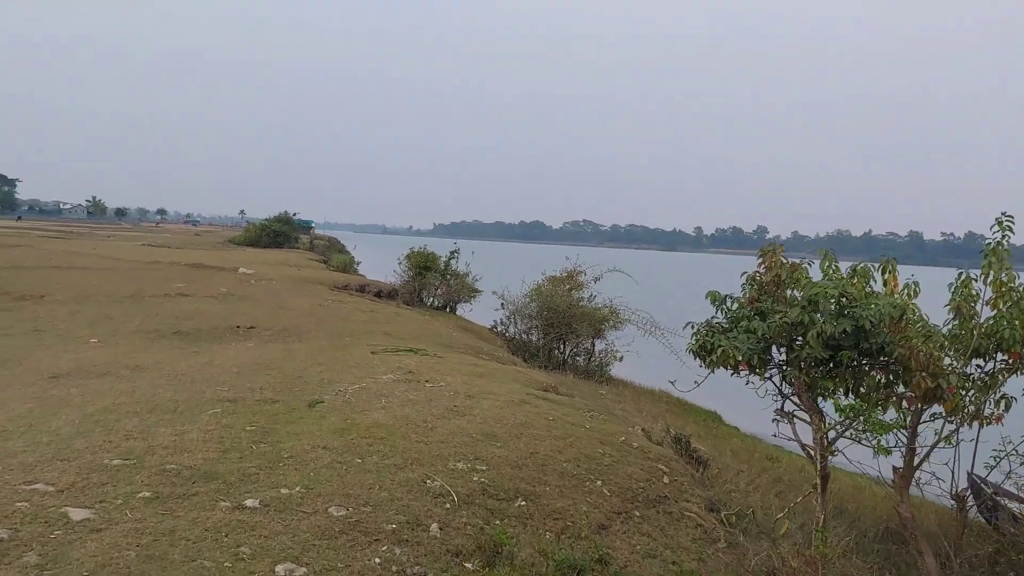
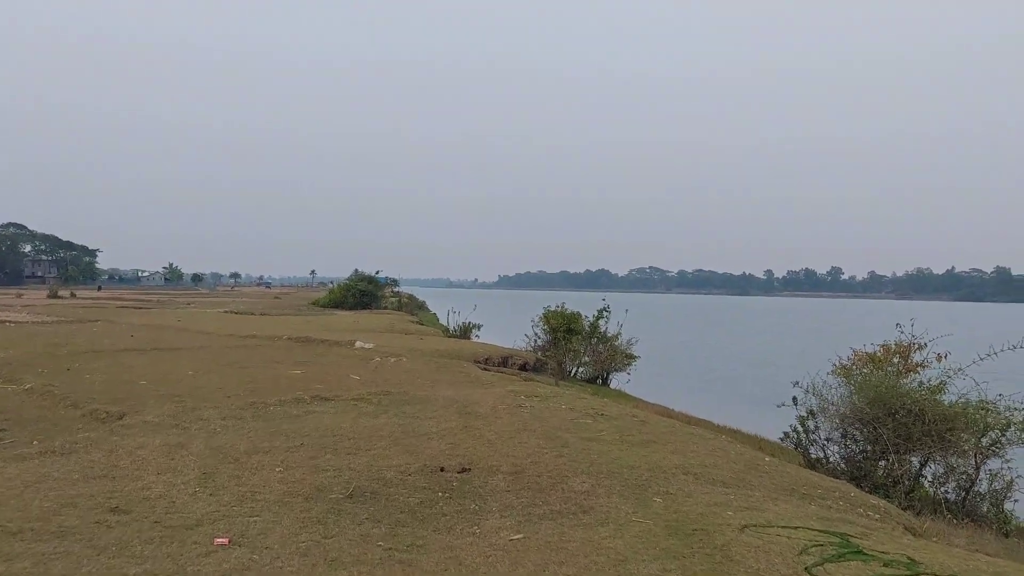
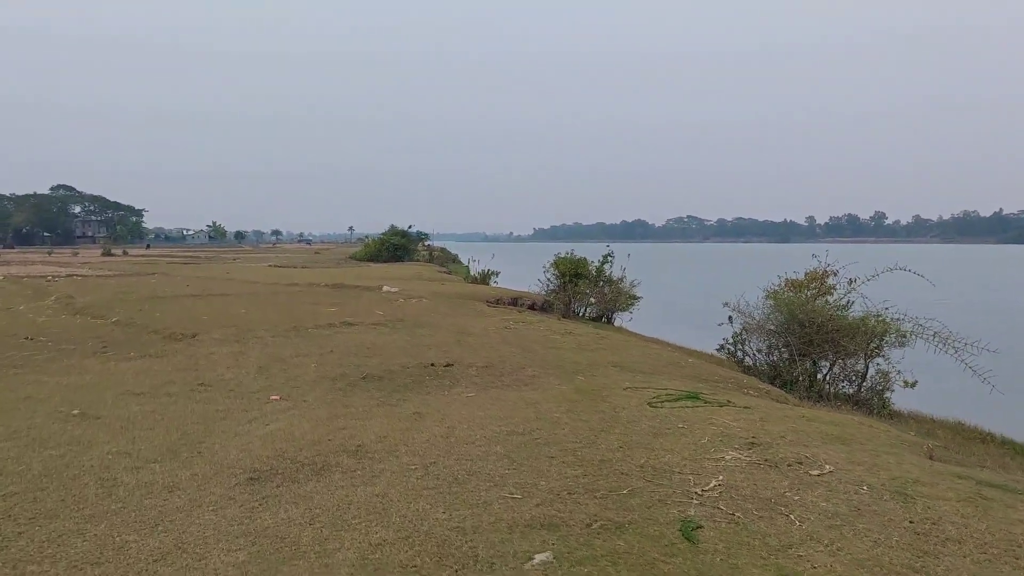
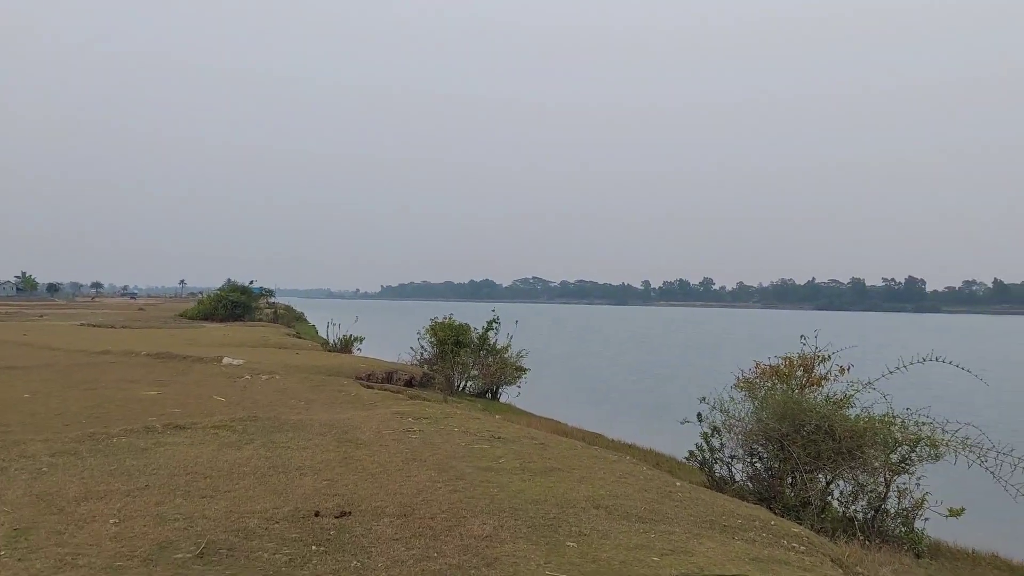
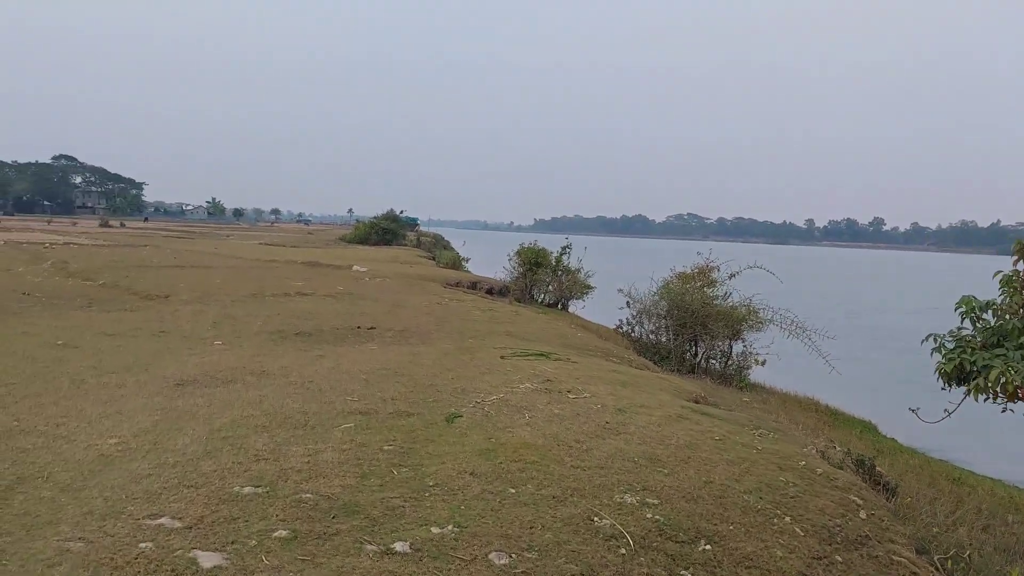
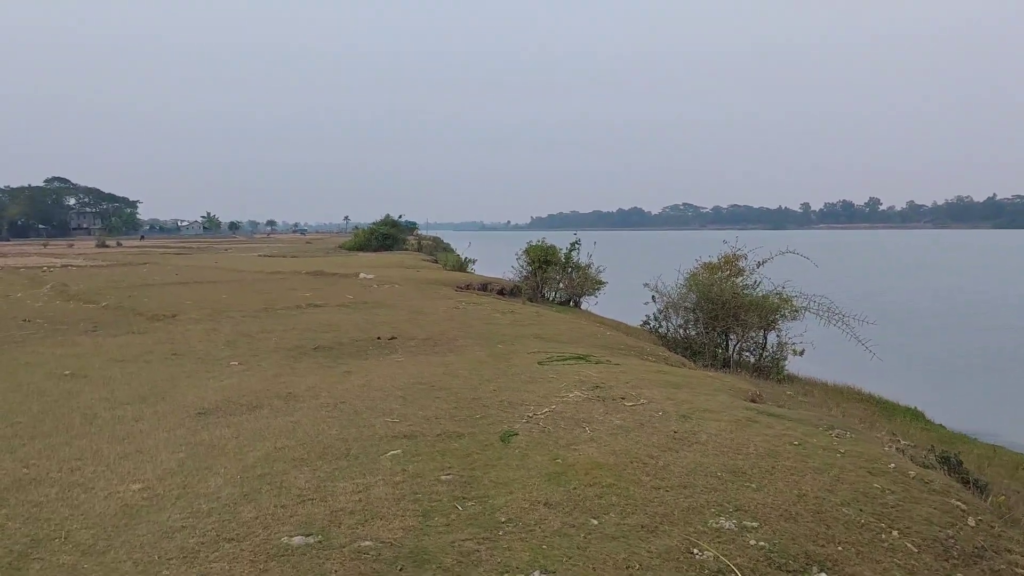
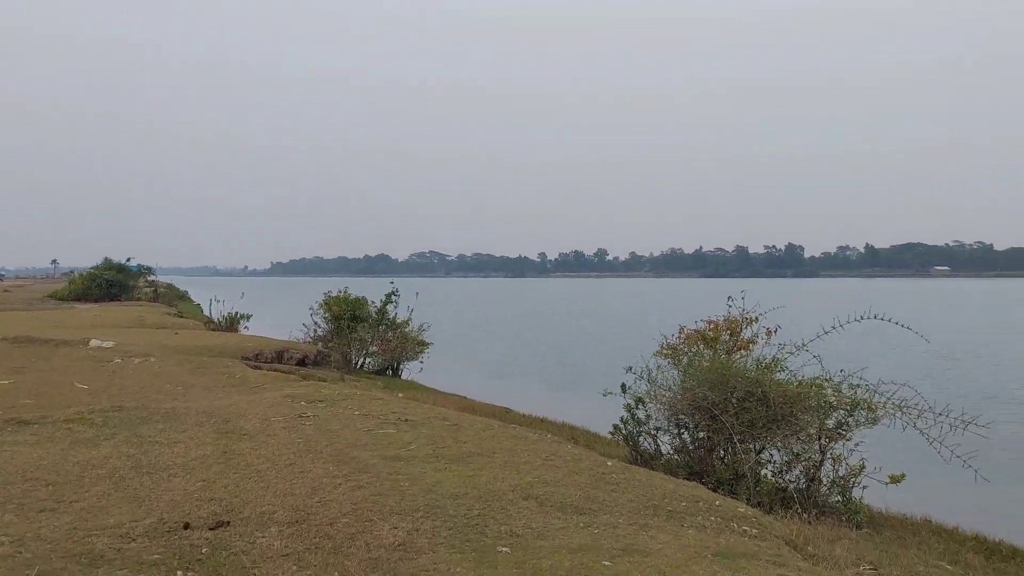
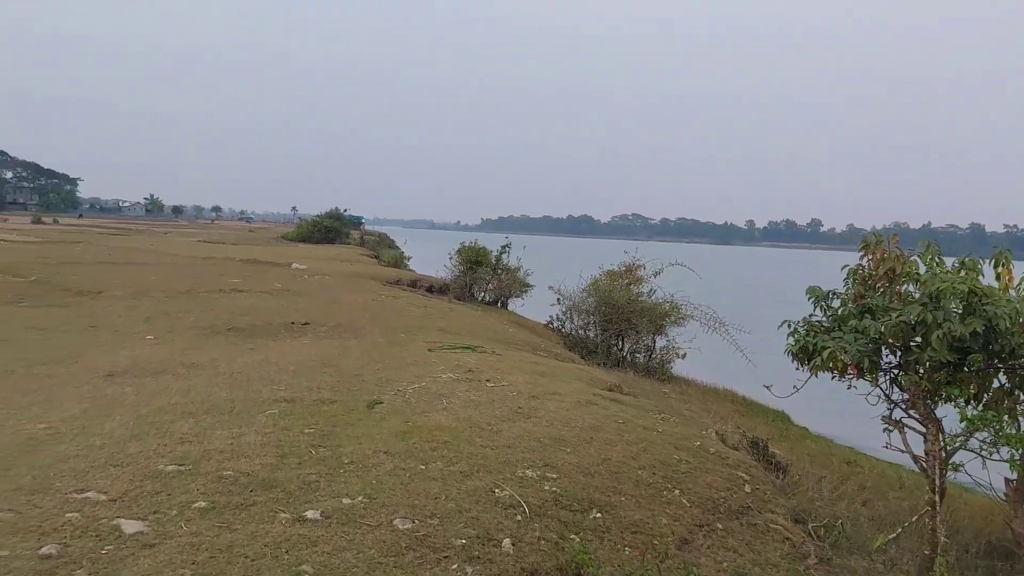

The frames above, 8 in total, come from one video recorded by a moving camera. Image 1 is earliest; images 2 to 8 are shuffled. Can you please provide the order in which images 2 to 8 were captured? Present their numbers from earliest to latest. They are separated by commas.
8, 5, 6, 3, 2, 4, 7
